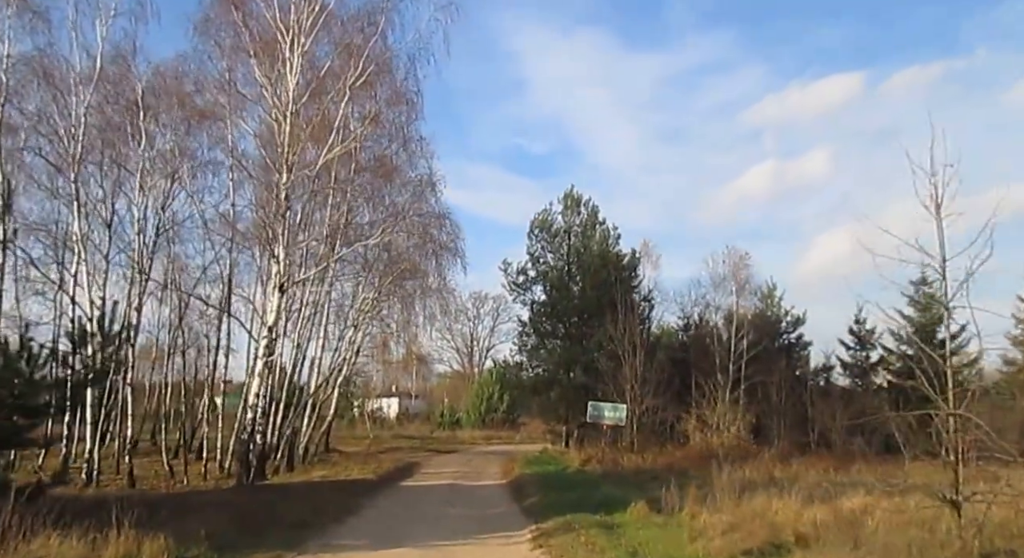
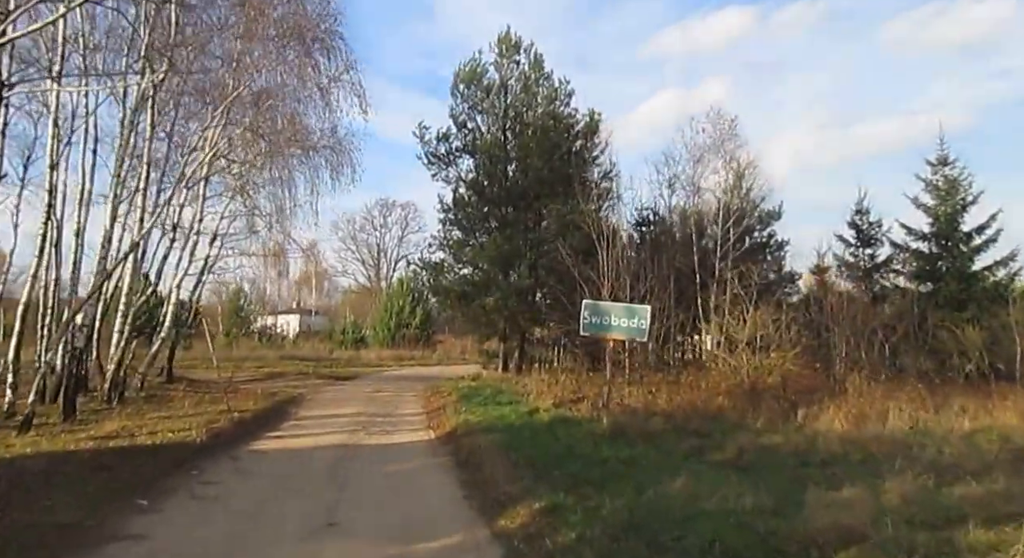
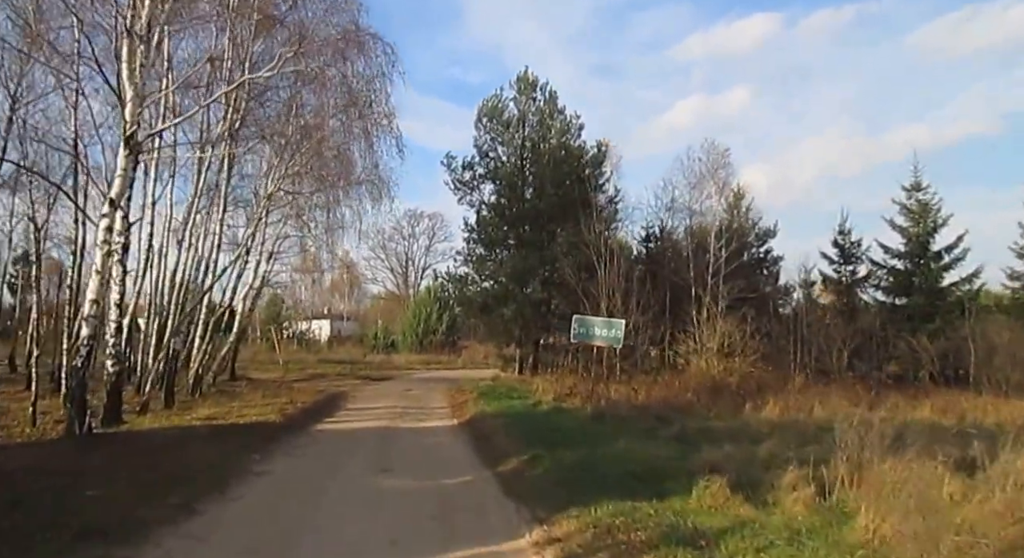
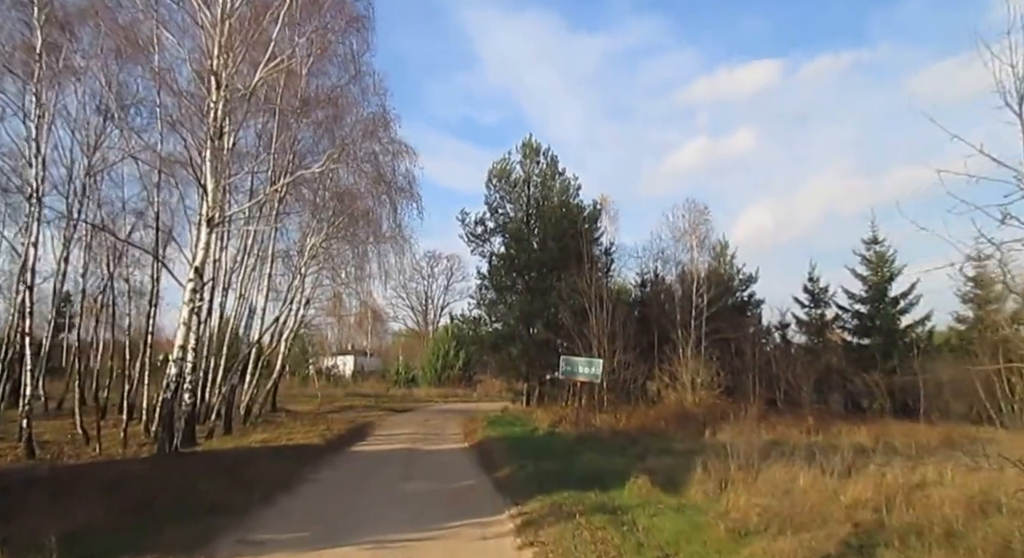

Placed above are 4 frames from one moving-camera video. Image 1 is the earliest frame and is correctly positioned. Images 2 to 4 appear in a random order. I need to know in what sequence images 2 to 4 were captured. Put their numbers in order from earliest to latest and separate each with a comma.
4, 3, 2
